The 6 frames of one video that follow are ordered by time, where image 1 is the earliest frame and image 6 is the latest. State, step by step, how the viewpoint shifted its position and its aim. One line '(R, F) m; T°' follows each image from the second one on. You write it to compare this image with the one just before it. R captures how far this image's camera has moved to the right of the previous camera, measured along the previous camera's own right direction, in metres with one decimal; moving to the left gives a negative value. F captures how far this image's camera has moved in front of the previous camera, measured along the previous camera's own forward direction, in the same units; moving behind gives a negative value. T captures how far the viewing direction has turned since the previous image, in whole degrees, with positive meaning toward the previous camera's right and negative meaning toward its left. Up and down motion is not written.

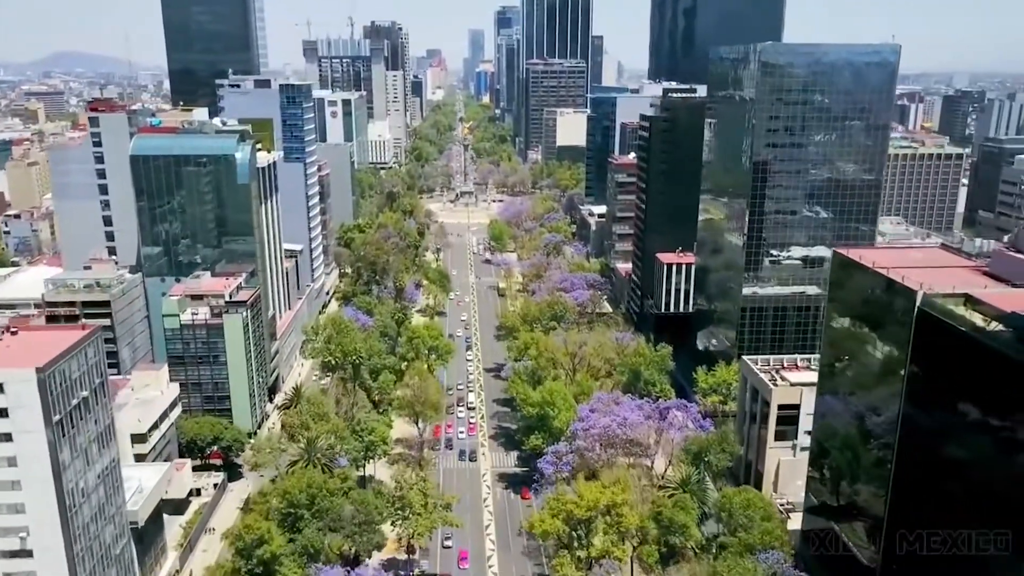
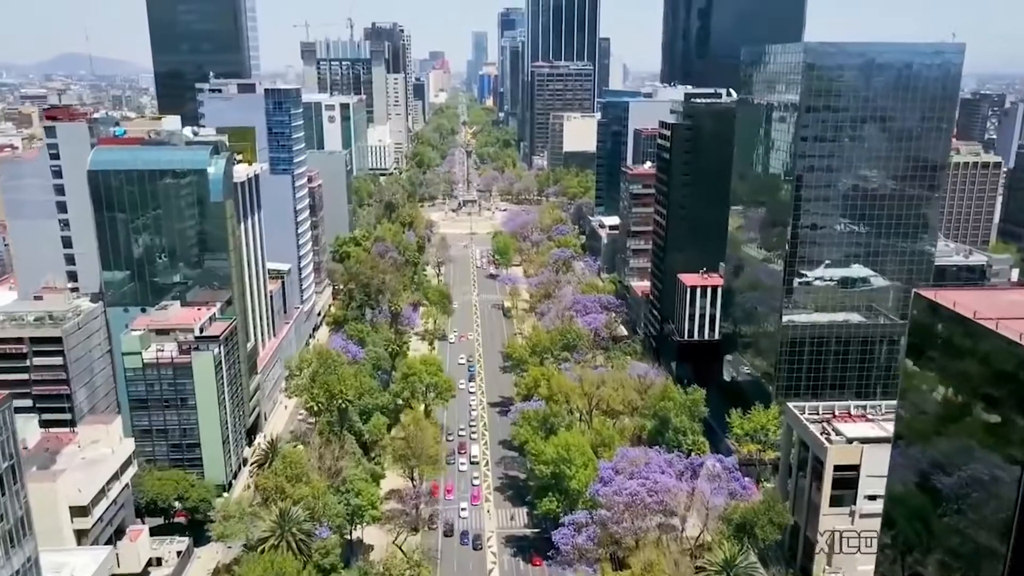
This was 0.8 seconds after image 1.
(-0.5, +8.6) m; 0°
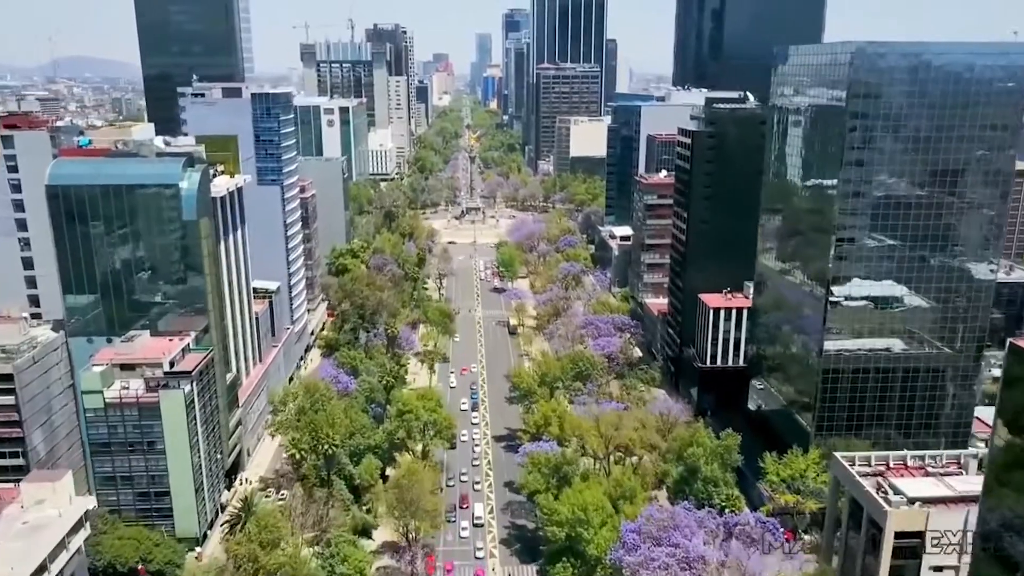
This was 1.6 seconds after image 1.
(-0.3, +6.9) m; 0°
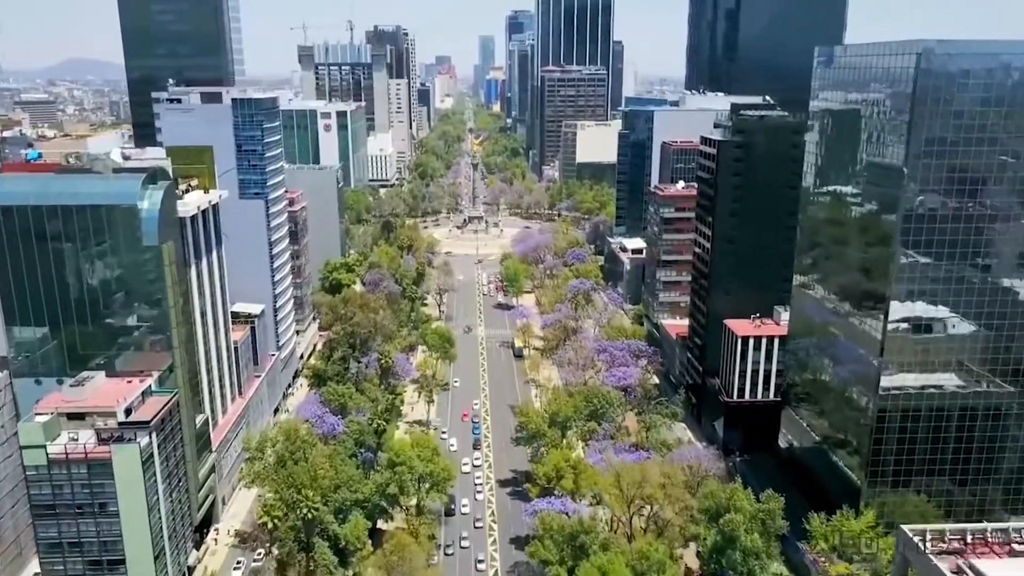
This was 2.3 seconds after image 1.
(-0.3, +7.5) m; 0°
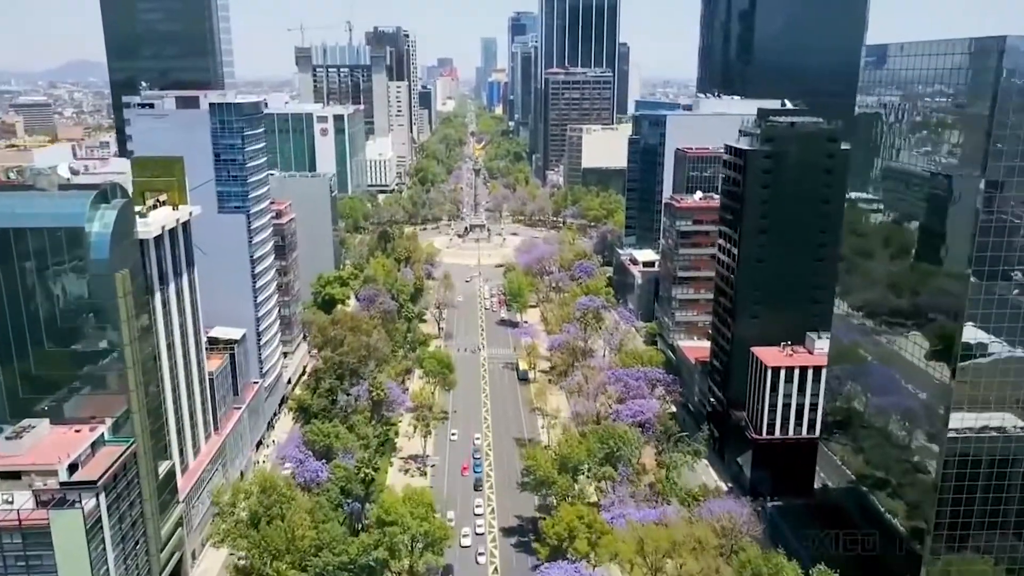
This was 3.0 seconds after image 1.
(-0.3, +6.9) m; 0°
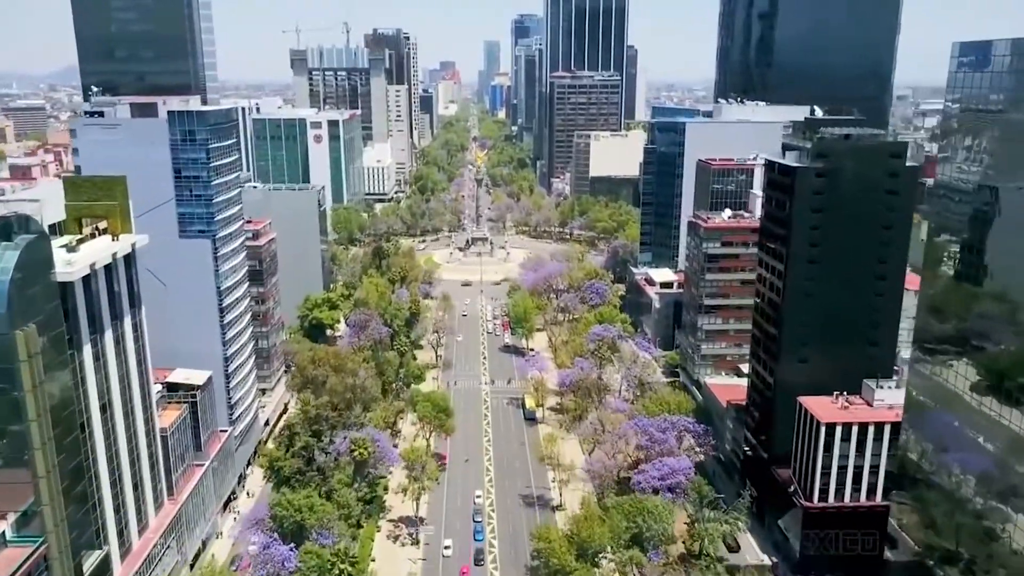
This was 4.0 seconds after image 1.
(-0.4, +9.6) m; 0°
